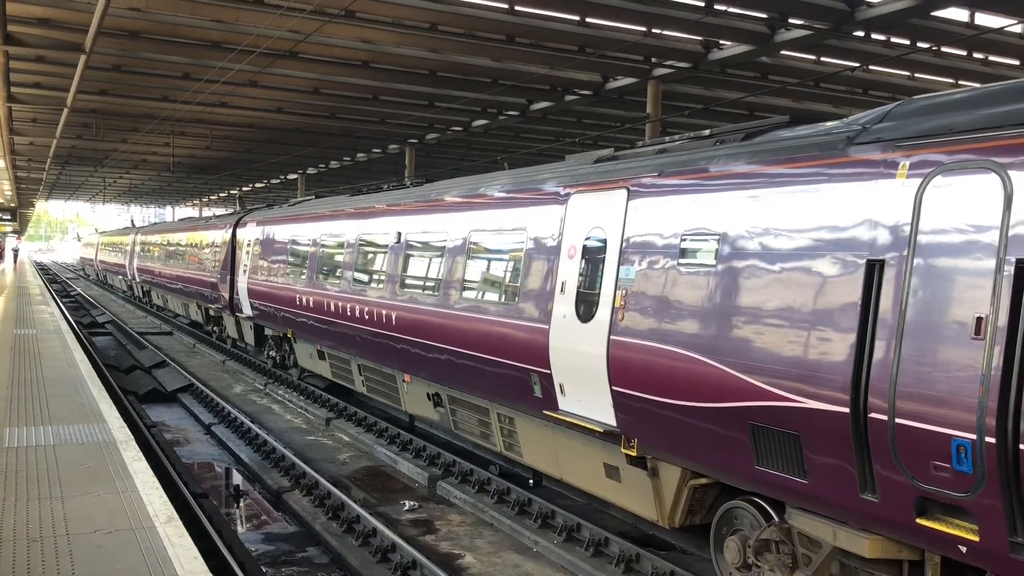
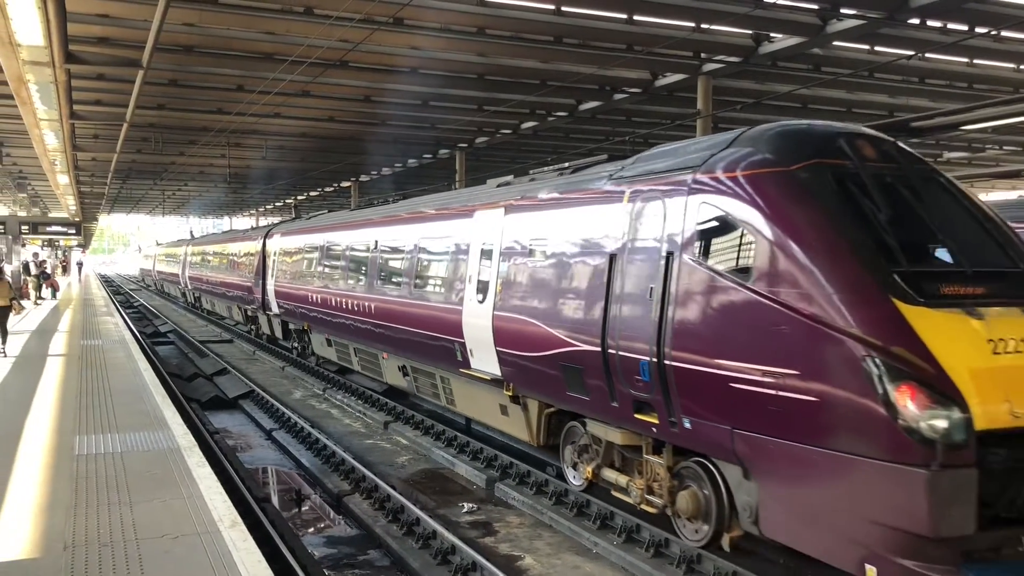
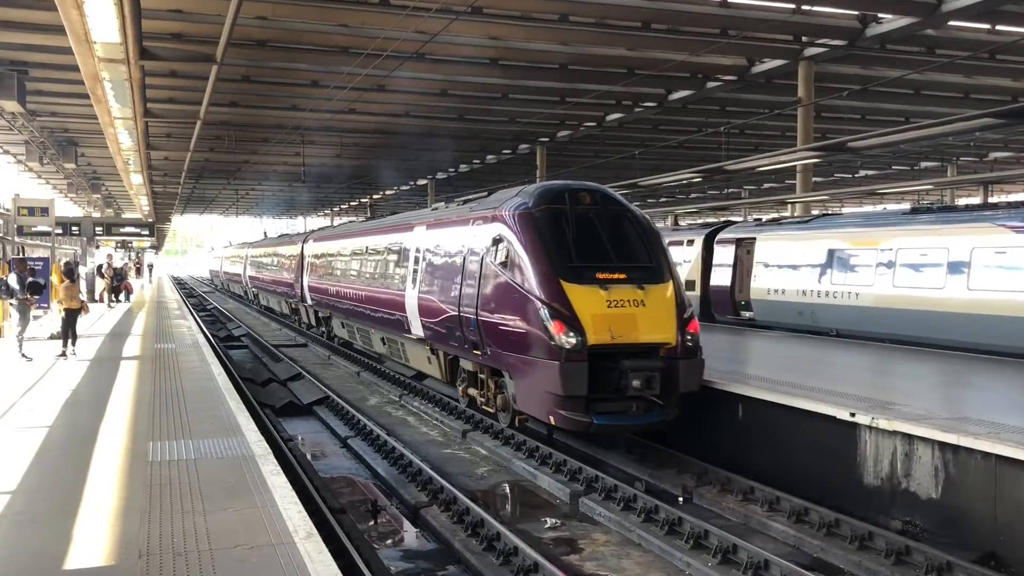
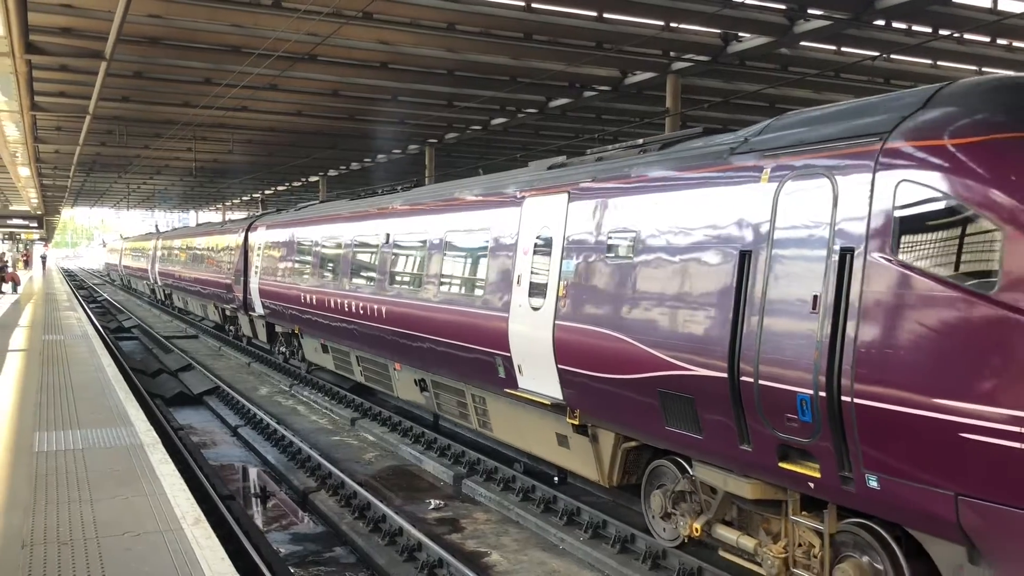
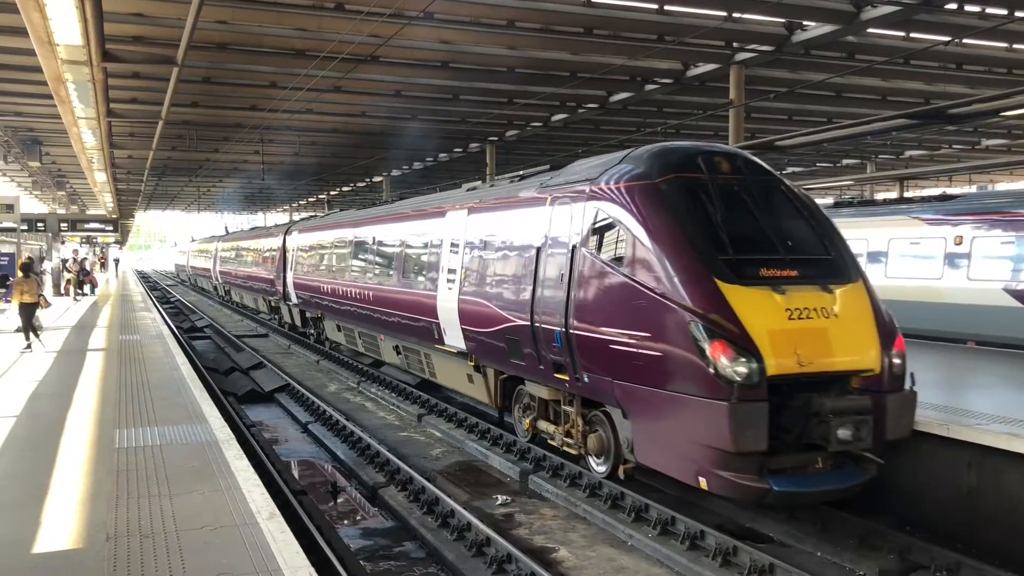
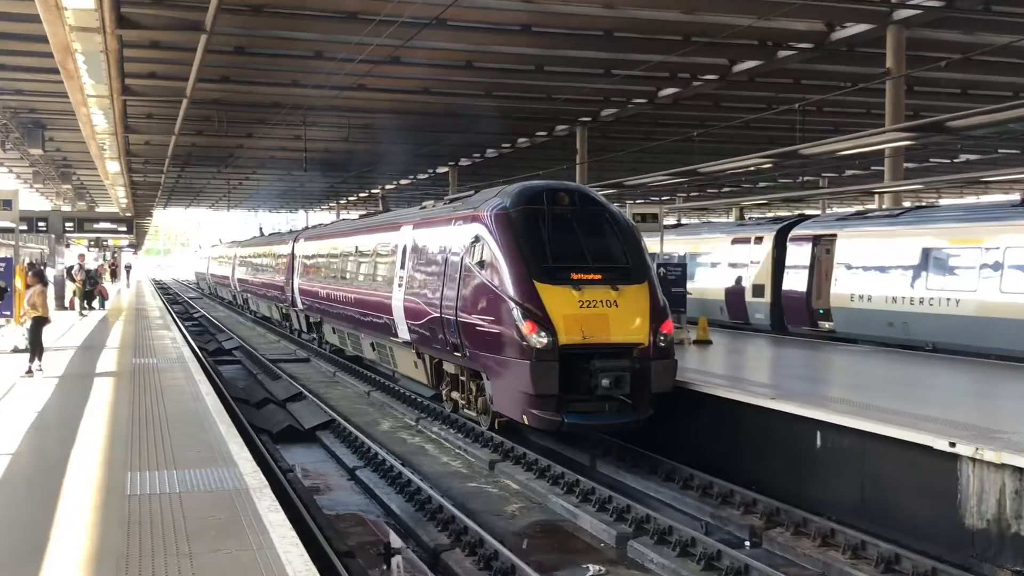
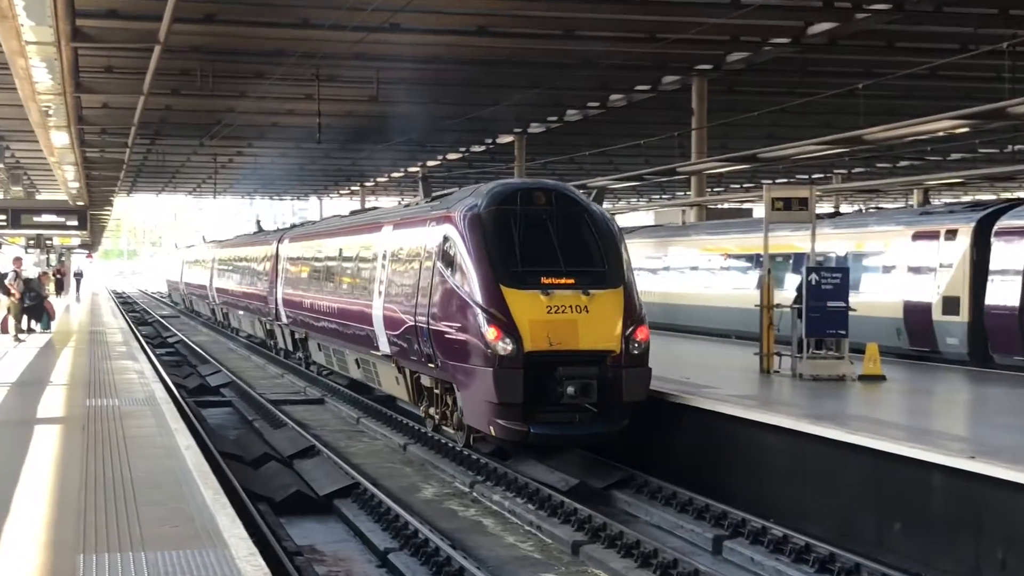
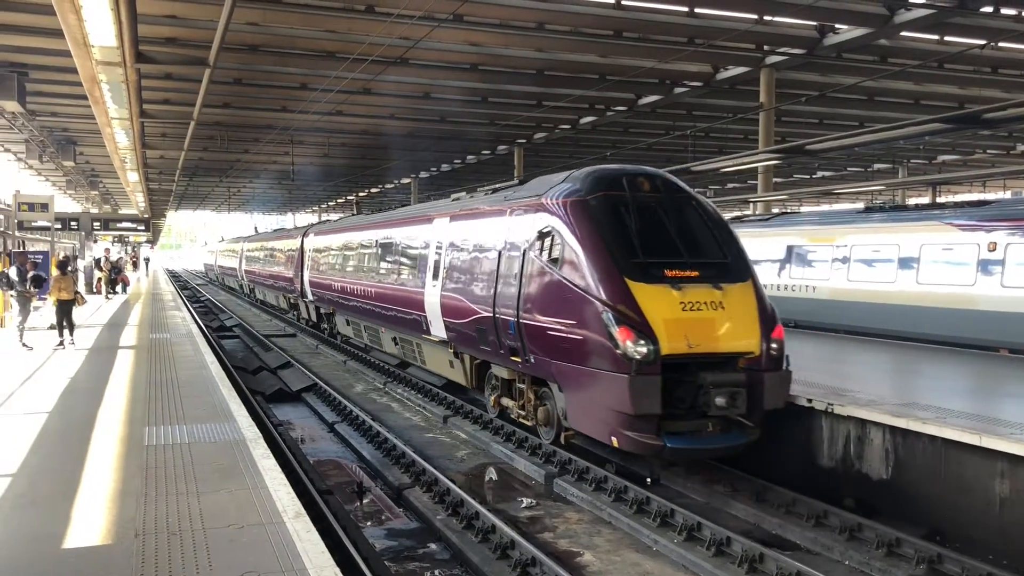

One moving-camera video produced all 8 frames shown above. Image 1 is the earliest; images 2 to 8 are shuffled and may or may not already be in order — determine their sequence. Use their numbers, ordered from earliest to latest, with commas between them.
4, 2, 5, 8, 3, 6, 7
